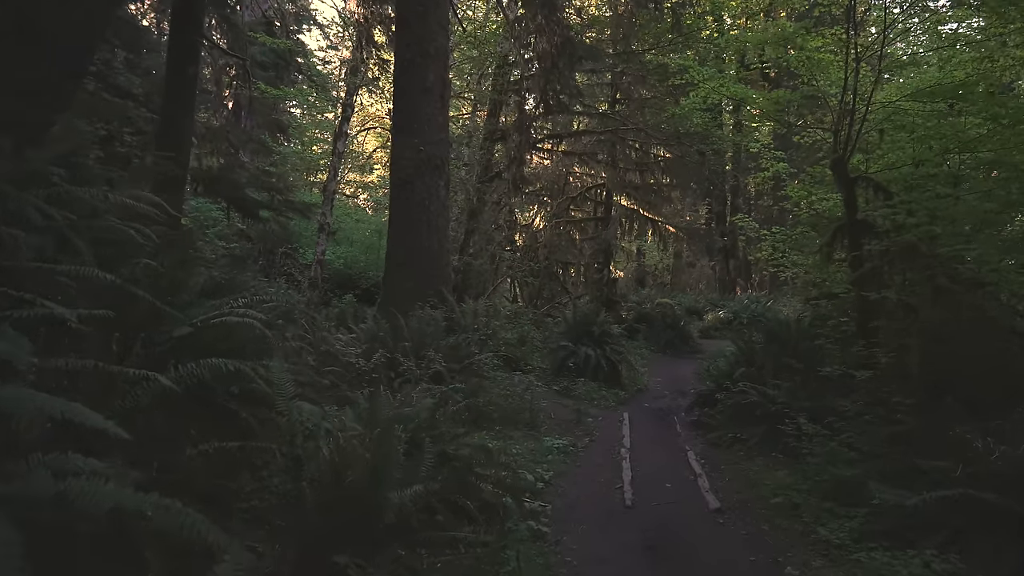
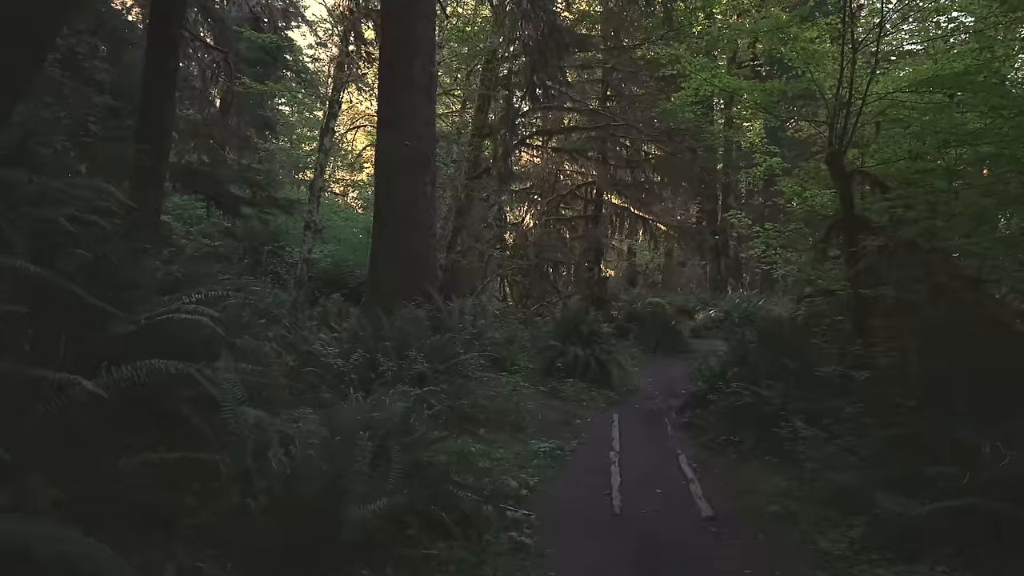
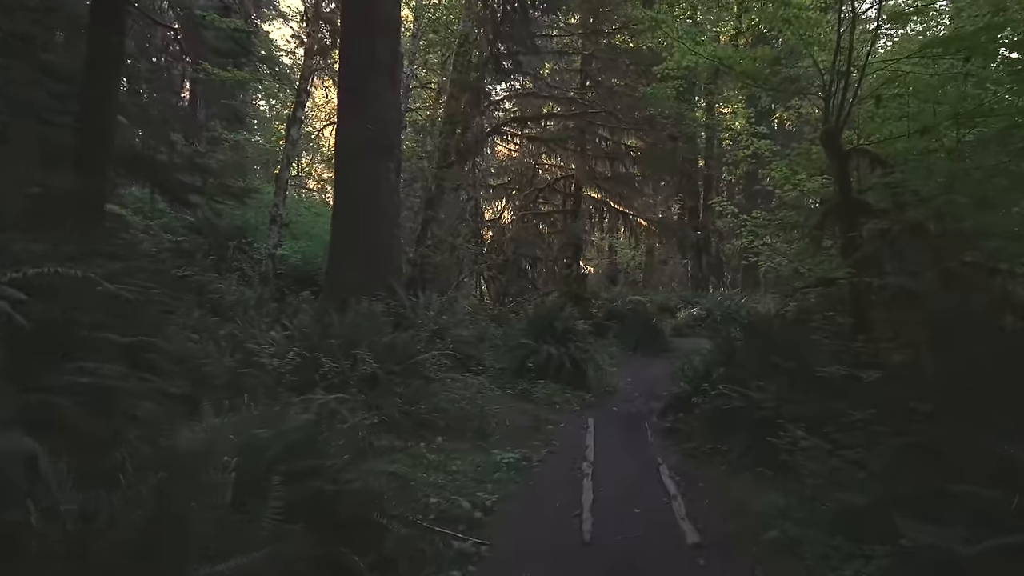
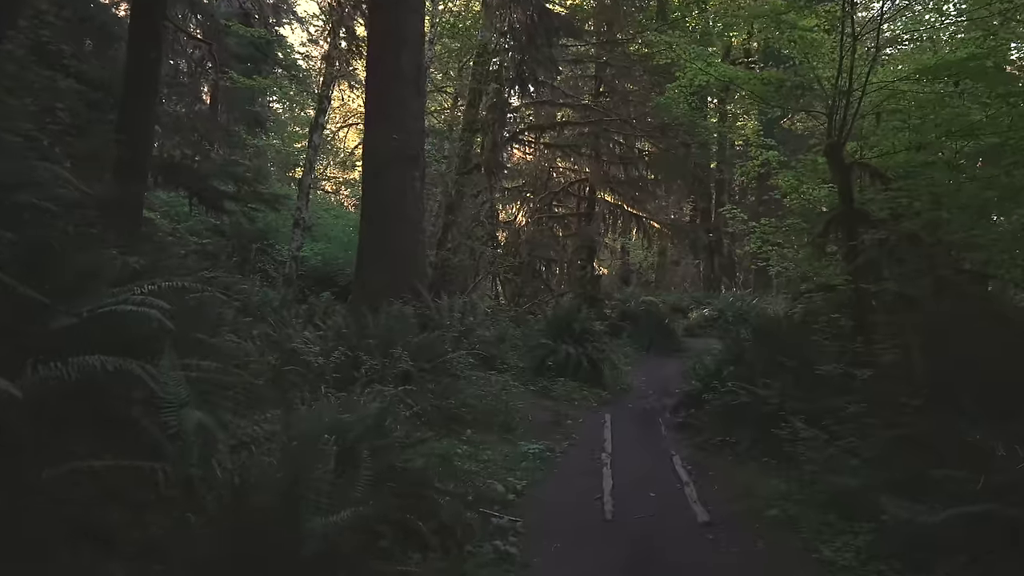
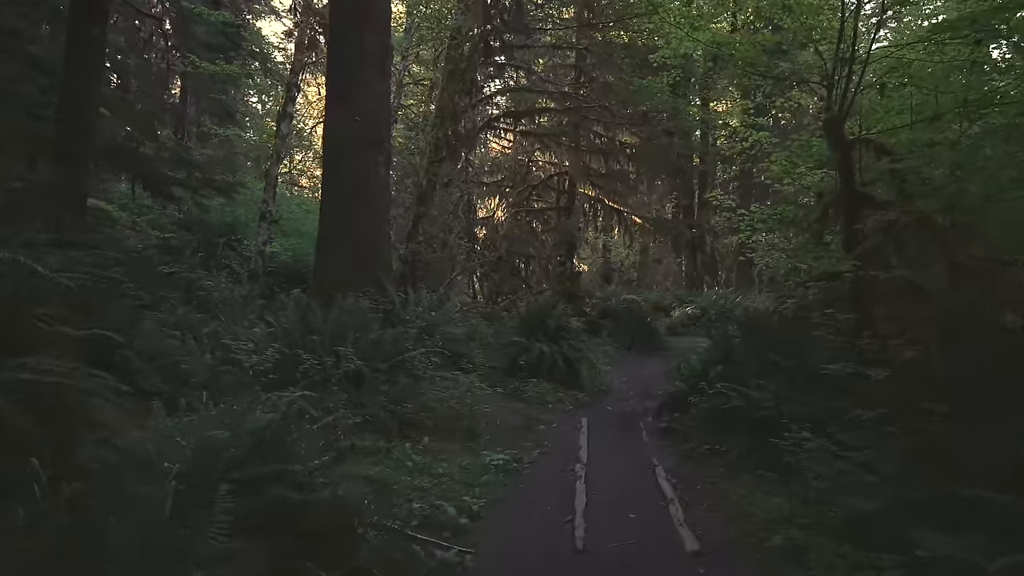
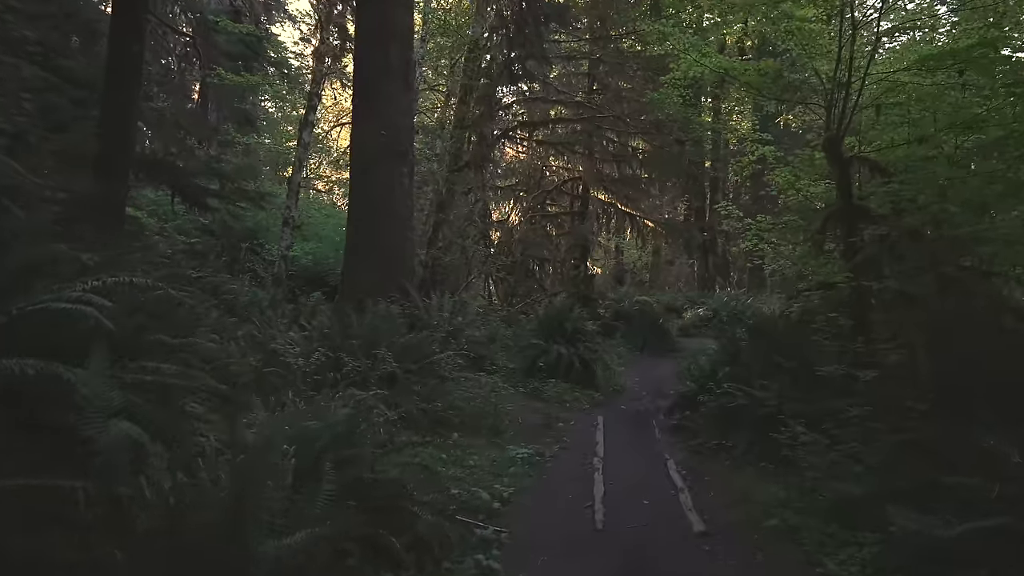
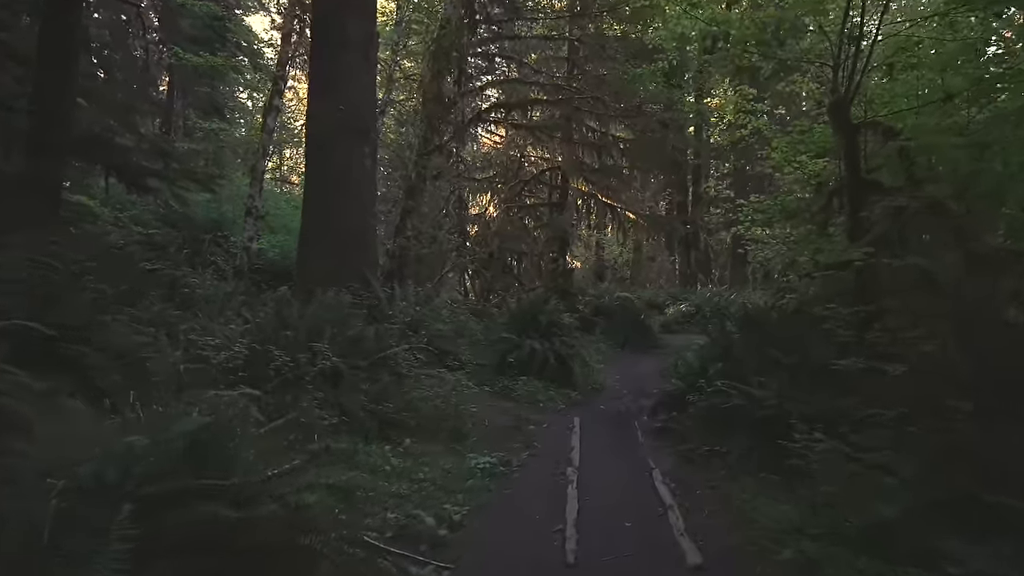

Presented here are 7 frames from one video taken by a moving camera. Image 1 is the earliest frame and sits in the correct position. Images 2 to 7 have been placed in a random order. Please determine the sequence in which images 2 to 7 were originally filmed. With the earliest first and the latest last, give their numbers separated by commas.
2, 4, 6, 3, 5, 7
